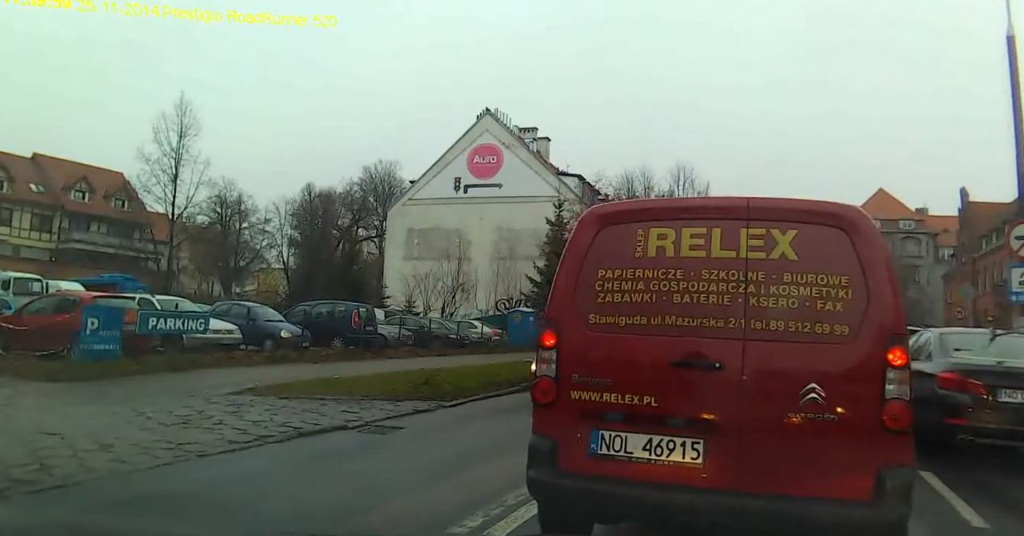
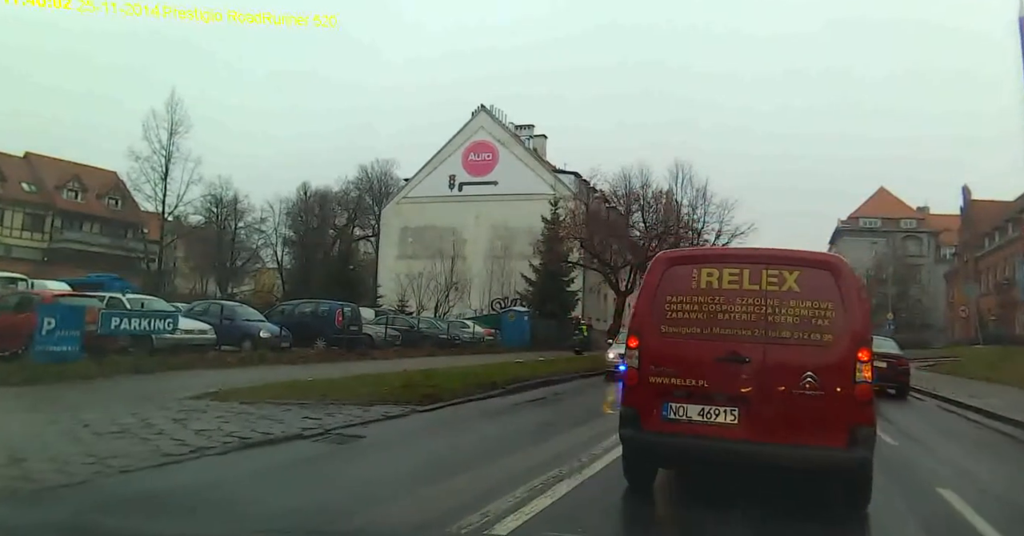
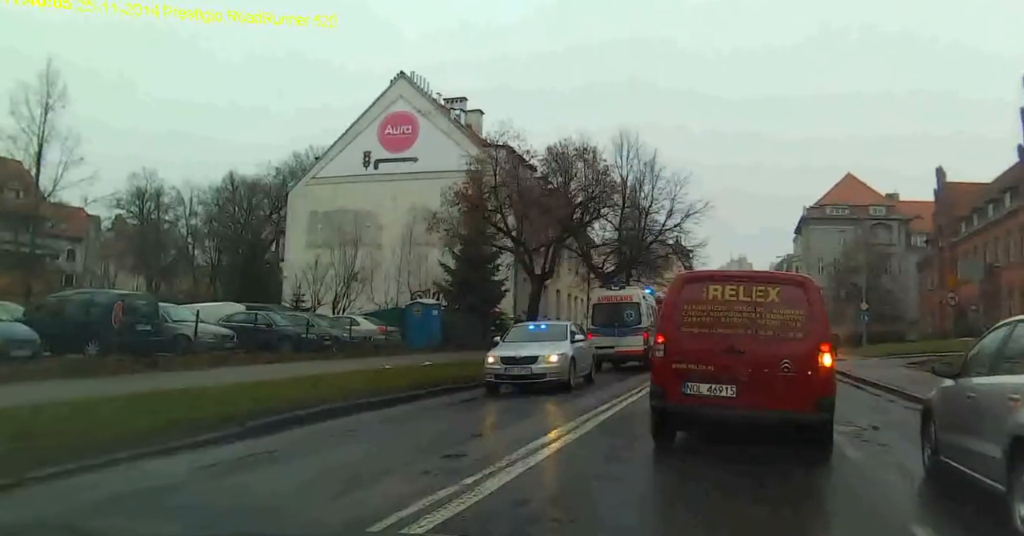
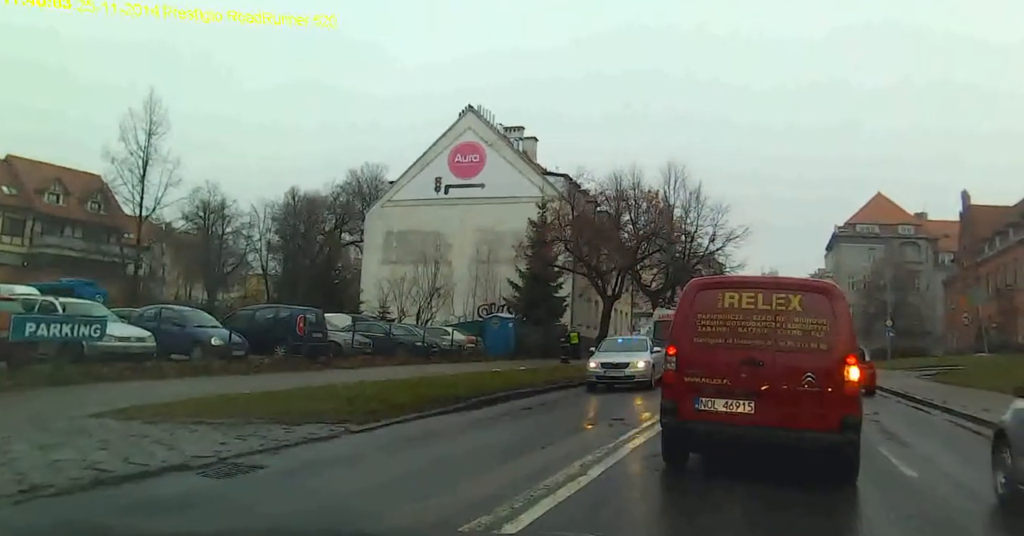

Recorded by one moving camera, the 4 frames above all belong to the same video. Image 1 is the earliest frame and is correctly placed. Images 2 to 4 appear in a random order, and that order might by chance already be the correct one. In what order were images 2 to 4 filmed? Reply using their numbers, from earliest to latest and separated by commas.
2, 4, 3
